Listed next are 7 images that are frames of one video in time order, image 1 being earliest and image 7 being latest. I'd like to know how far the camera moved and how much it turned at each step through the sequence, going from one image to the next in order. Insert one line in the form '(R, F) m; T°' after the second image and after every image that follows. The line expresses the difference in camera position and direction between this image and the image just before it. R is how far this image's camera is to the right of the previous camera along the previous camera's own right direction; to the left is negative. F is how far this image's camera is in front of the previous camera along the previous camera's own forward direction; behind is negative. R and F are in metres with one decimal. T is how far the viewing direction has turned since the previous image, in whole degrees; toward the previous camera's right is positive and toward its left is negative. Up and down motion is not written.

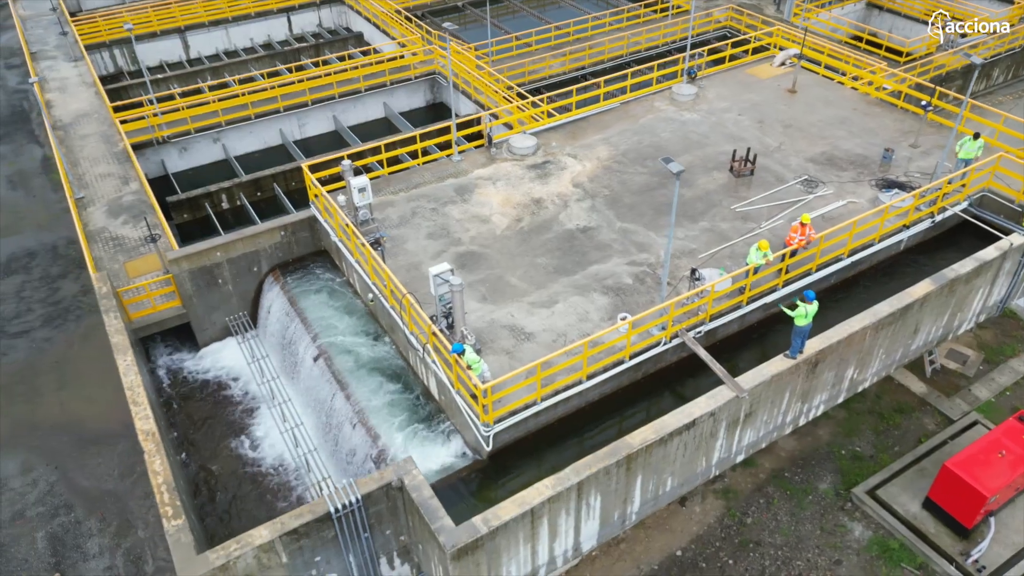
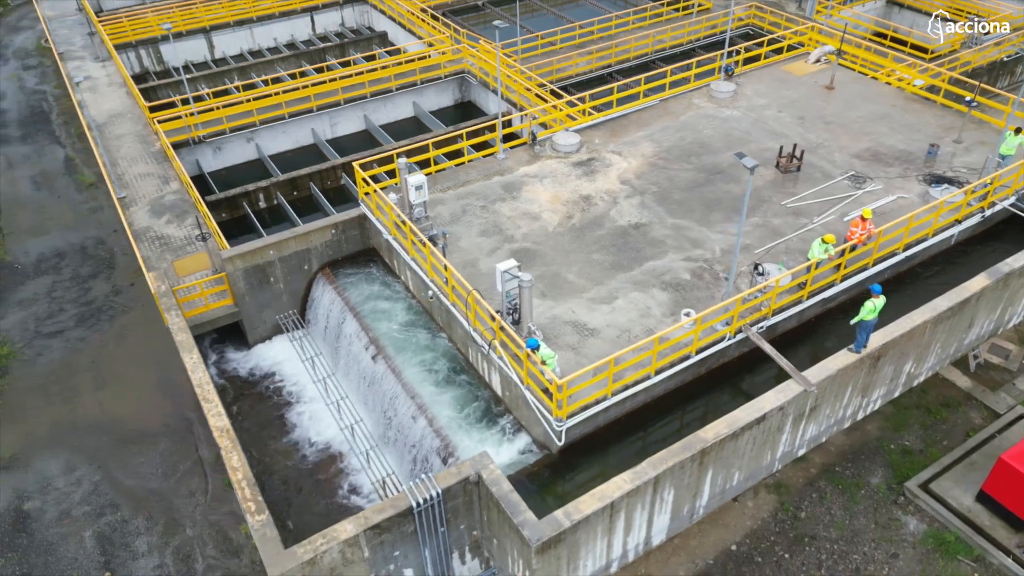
(-1.2, 0.0) m; 0°
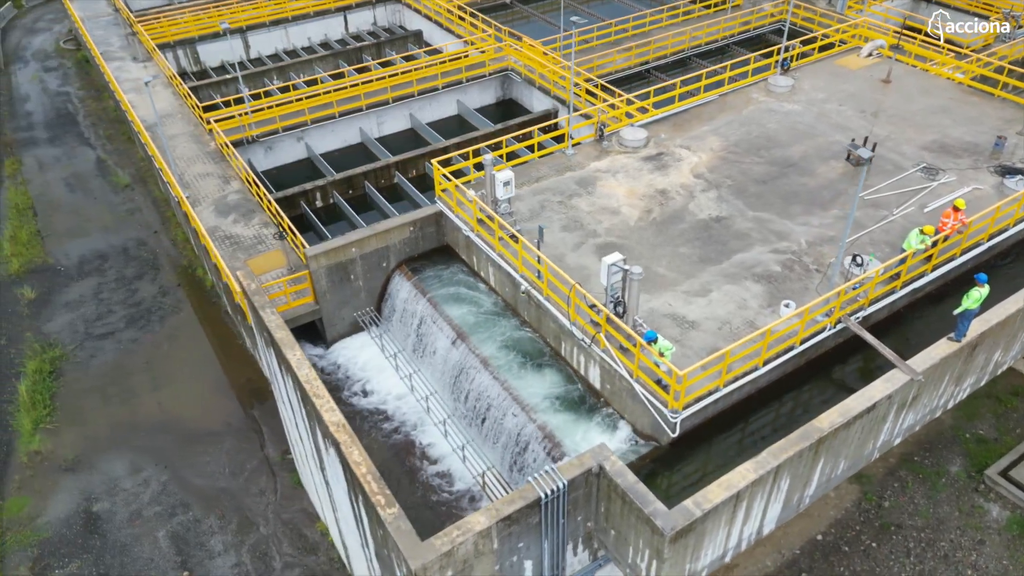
(-2.0, -0.1) m; +1°
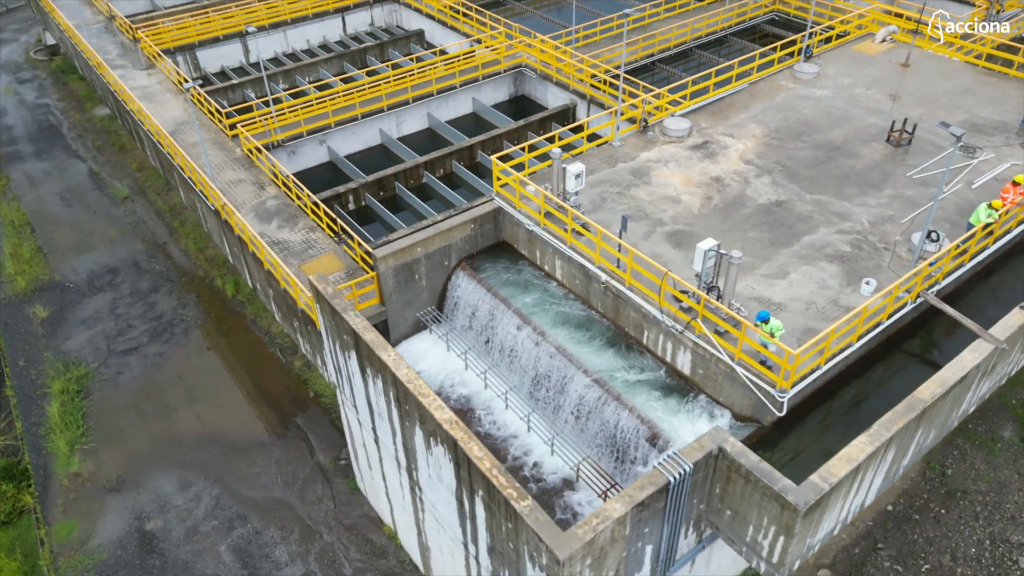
(-2.4, 0.0) m; +3°
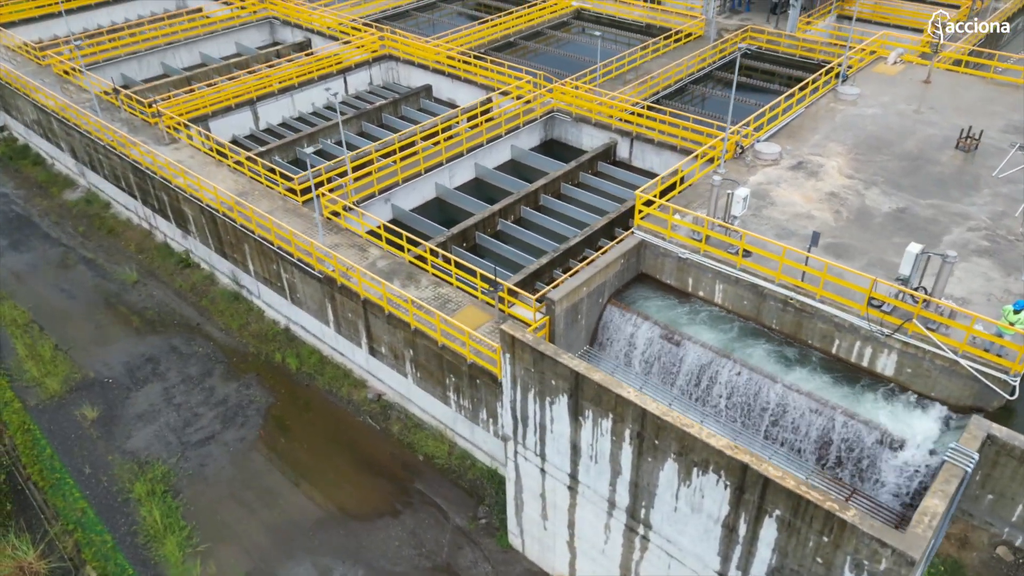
(-6.0, +0.4) m; +8°
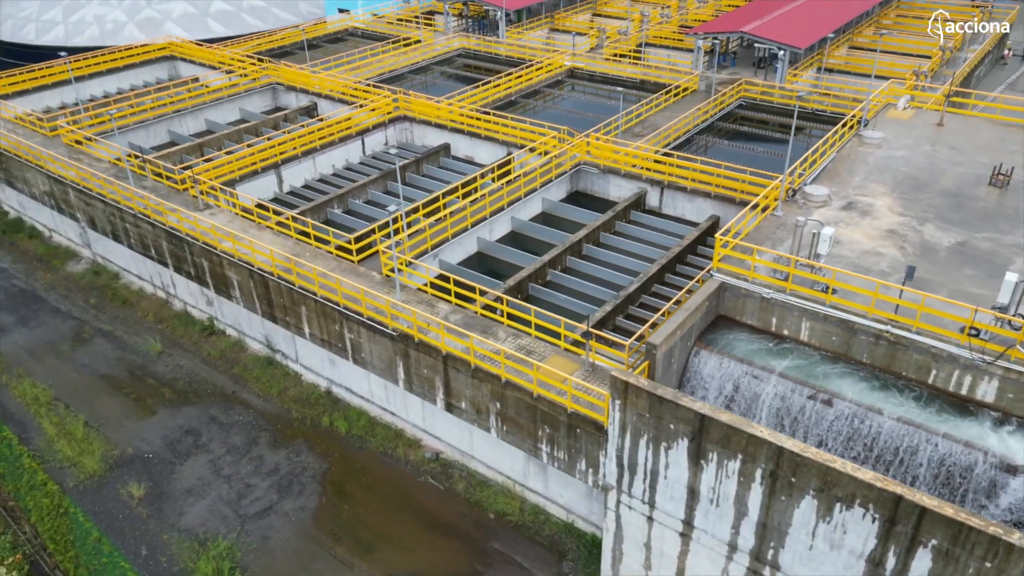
(-3.1, 0.0) m; +4°
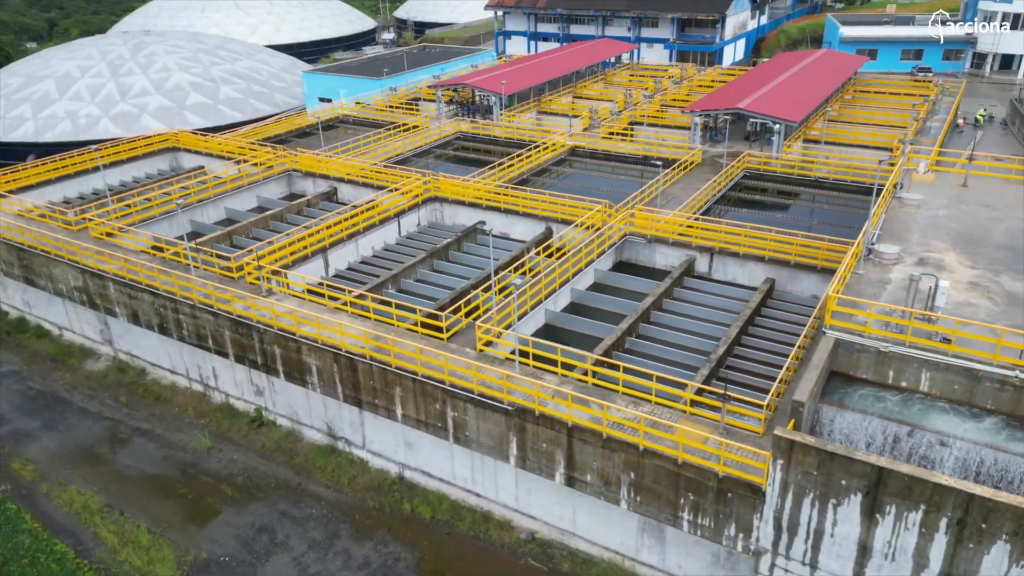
(-4.3, +0.1) m; +5°
